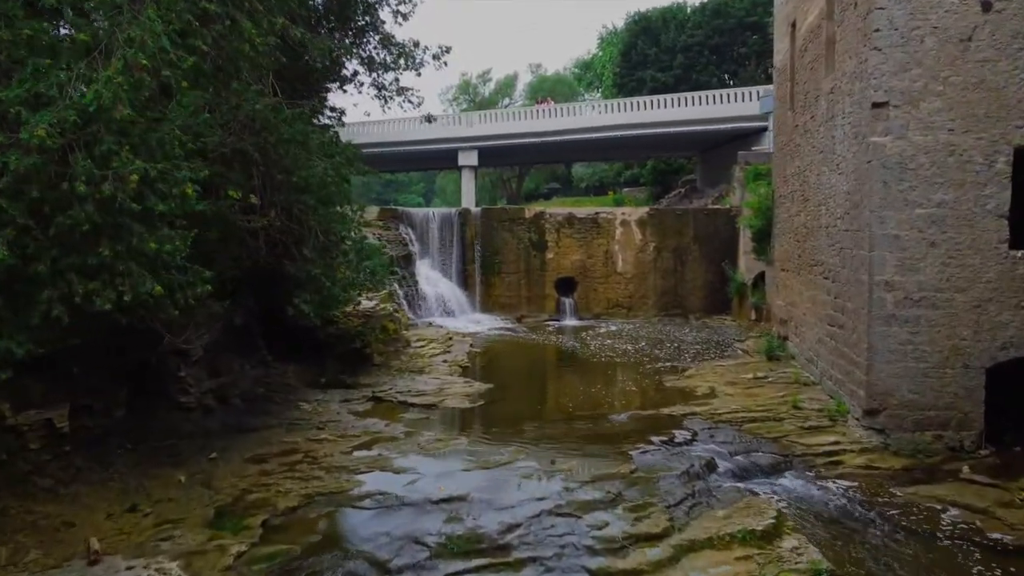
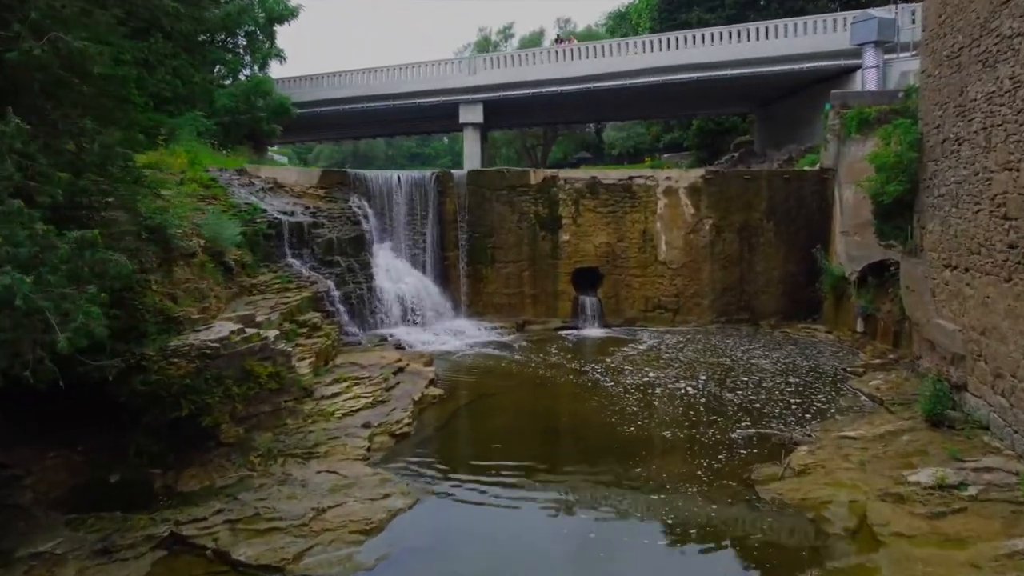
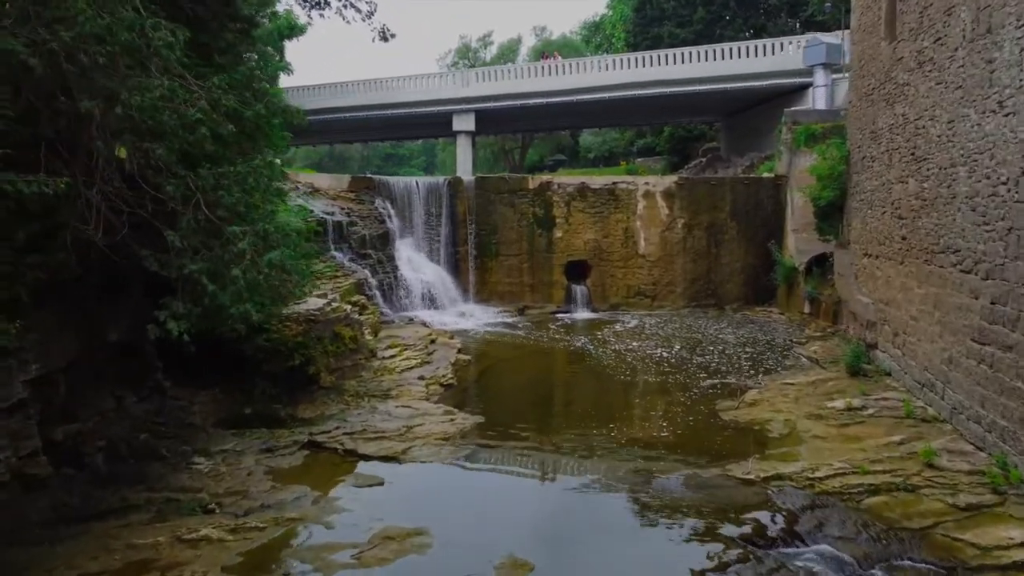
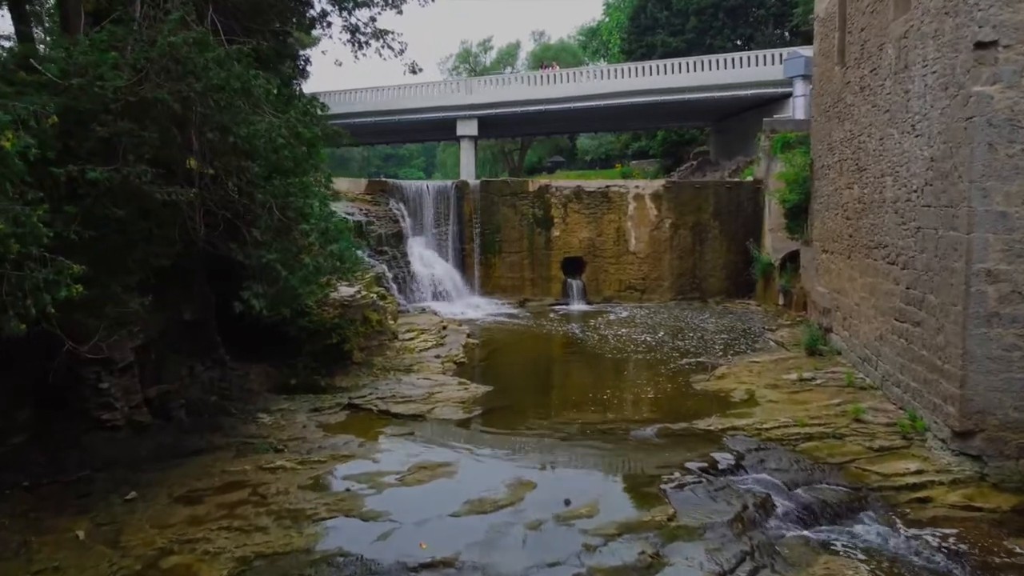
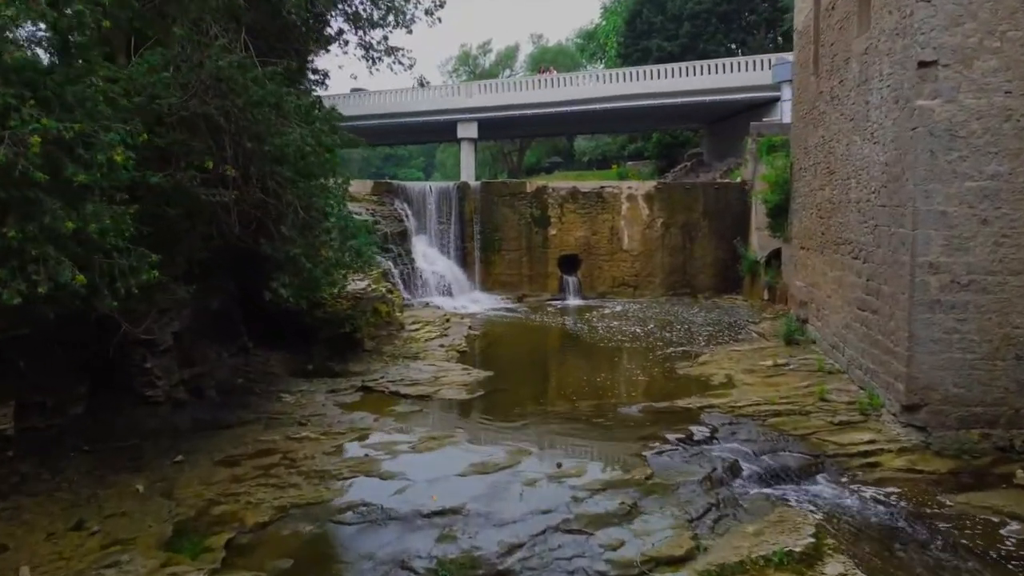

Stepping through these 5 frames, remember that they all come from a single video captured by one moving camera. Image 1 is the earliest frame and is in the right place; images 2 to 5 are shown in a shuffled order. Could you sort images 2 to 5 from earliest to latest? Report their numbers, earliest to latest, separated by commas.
5, 4, 3, 2
